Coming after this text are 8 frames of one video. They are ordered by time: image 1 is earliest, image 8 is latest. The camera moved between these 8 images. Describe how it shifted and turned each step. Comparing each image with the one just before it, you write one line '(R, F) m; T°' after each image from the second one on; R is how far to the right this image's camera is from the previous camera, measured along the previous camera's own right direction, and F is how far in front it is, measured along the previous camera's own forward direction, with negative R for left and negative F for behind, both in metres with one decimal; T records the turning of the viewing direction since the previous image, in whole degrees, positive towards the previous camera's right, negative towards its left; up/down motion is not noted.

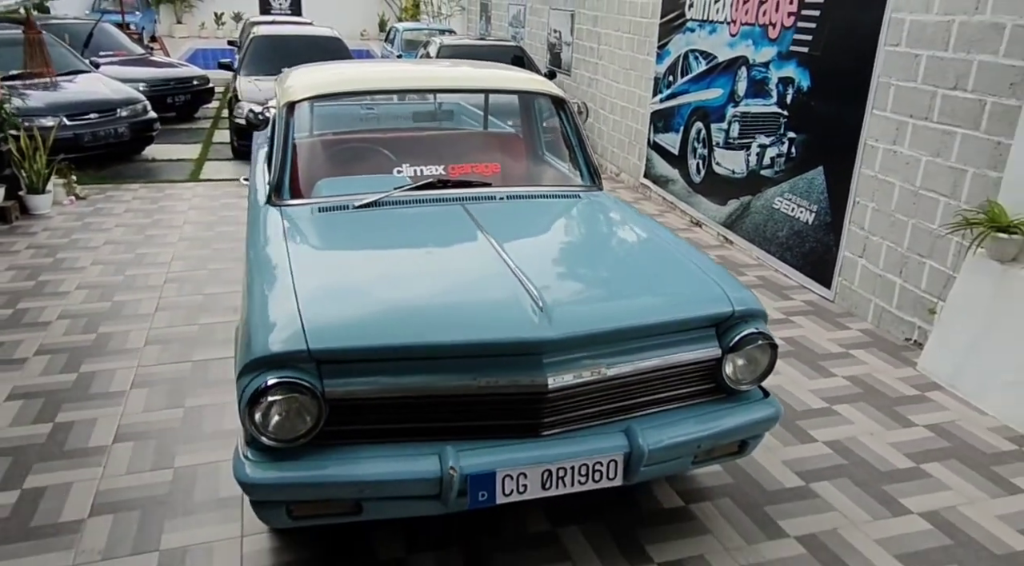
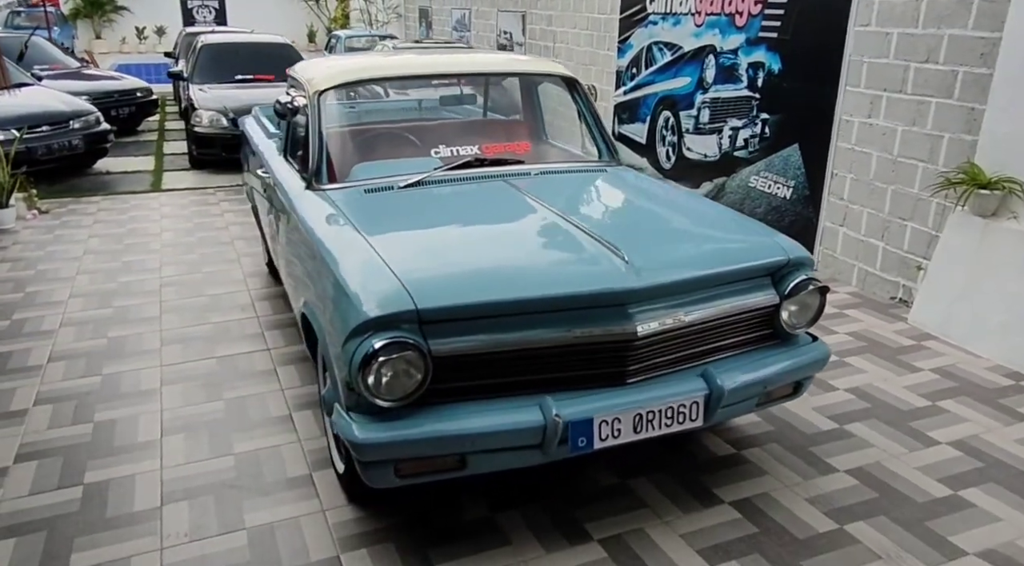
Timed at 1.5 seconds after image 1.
(-0.5, -0.1) m; +5°
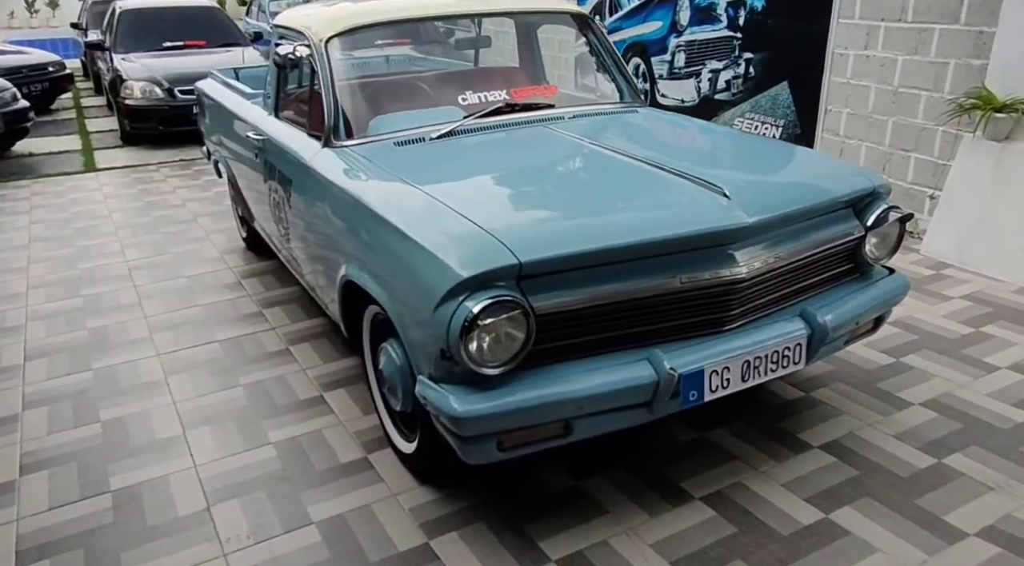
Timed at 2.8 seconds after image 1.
(-0.5, +0.2) m; +5°
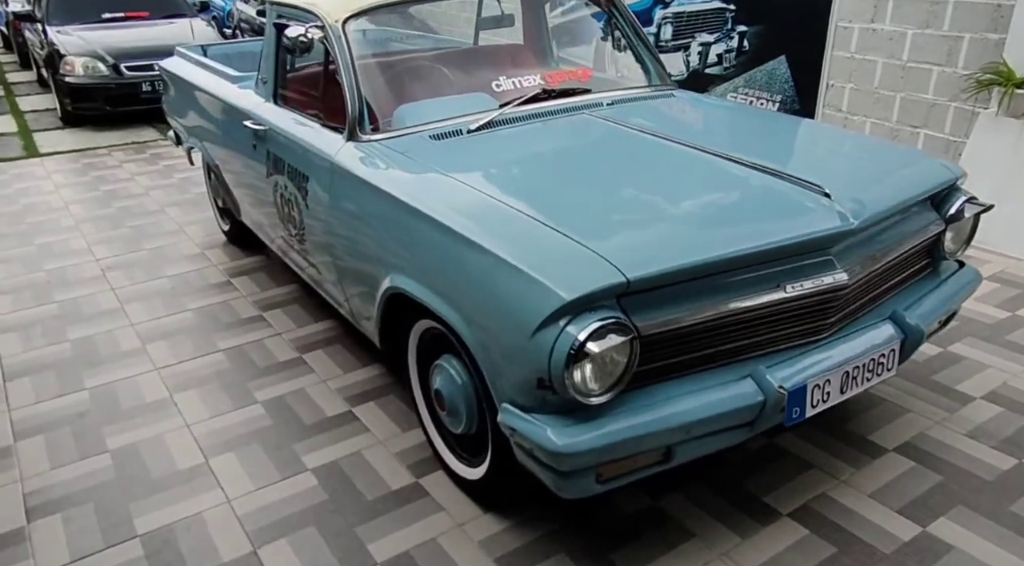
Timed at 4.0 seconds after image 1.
(-0.4, +0.2) m; +4°
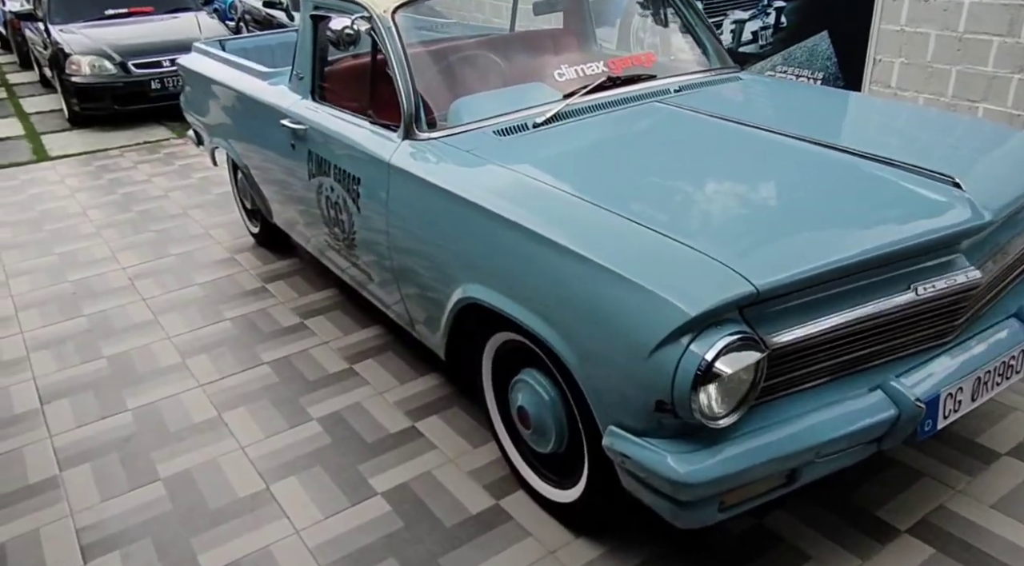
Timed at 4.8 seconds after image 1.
(-0.2, +0.2) m; 0°
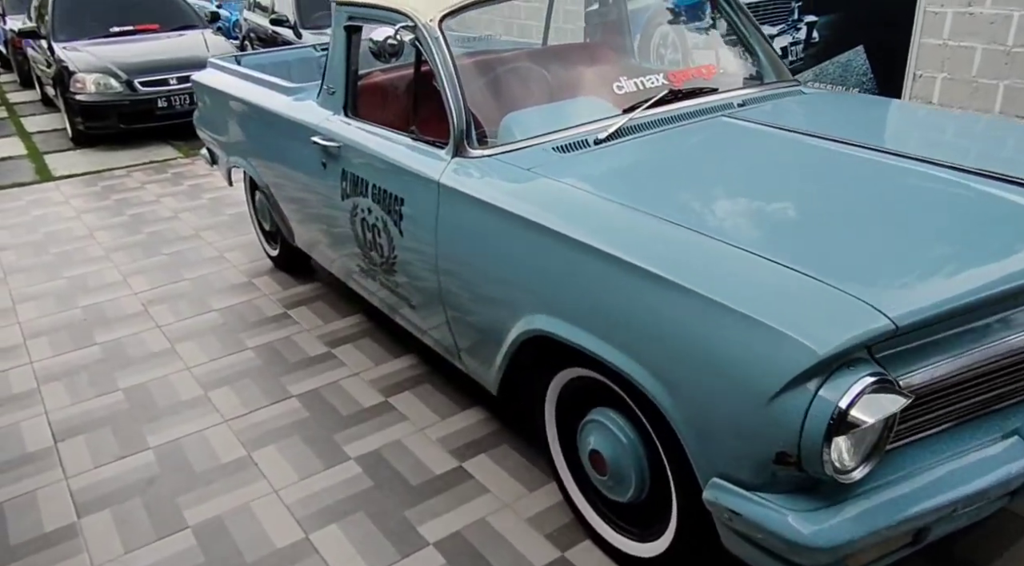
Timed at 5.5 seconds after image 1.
(-0.2, +0.2) m; 0°
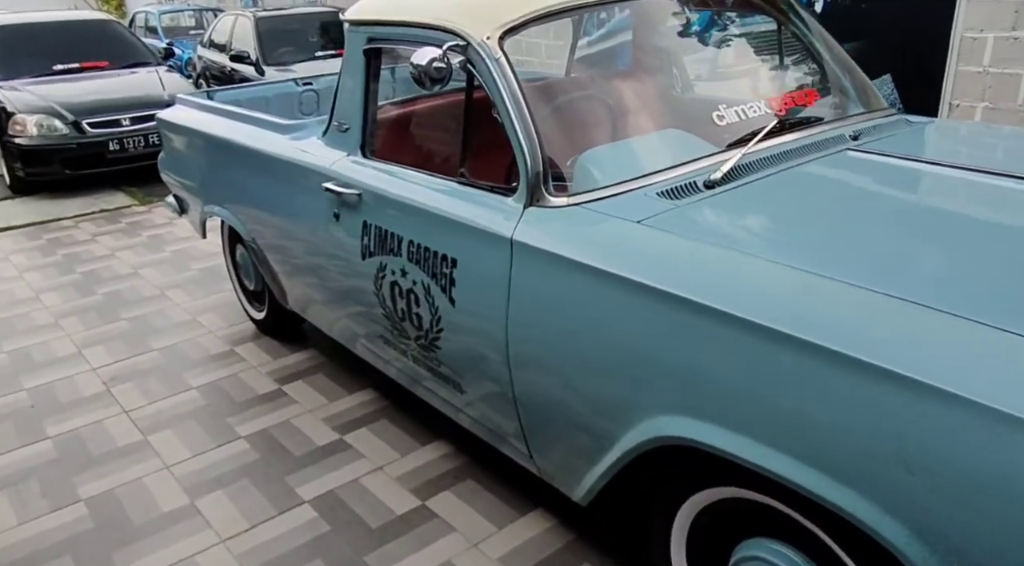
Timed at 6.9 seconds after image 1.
(-0.3, +0.5) m; +4°
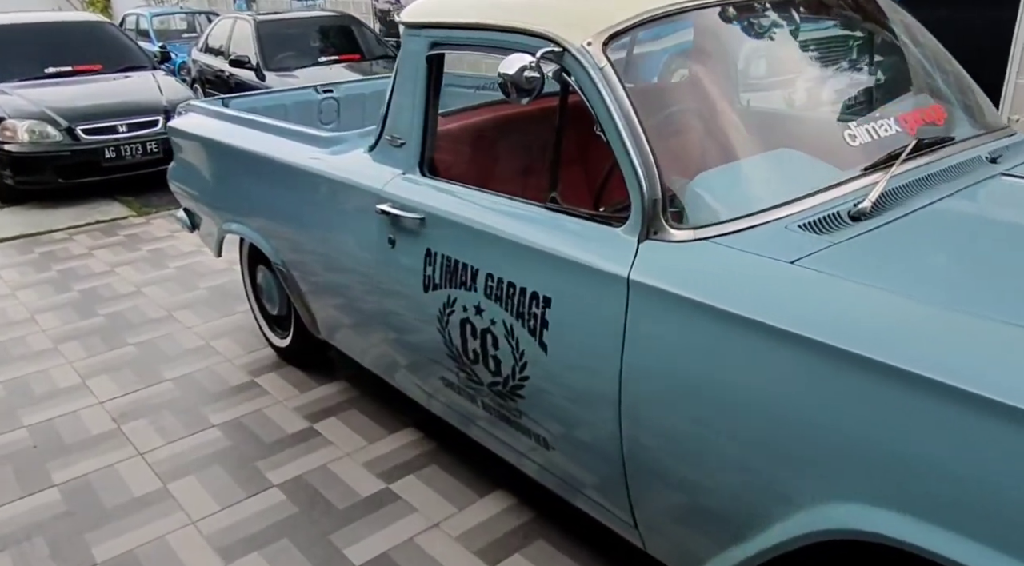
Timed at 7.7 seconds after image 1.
(-0.3, +0.3) m; +1°
